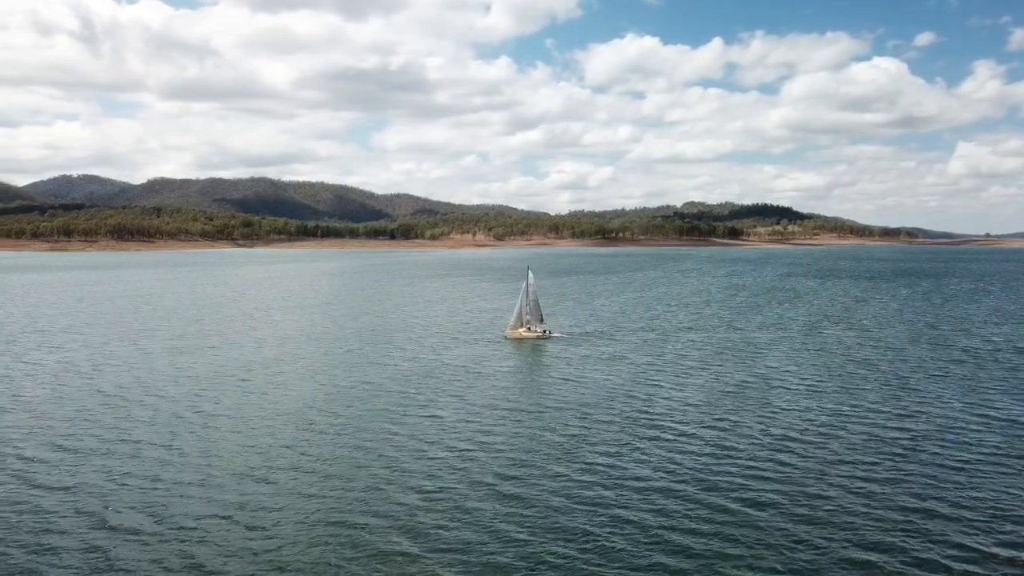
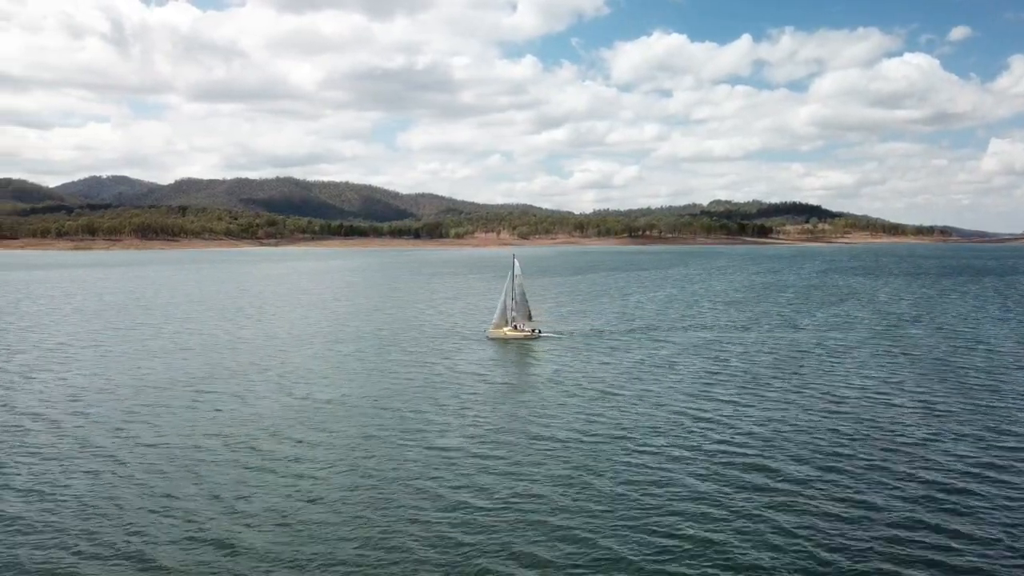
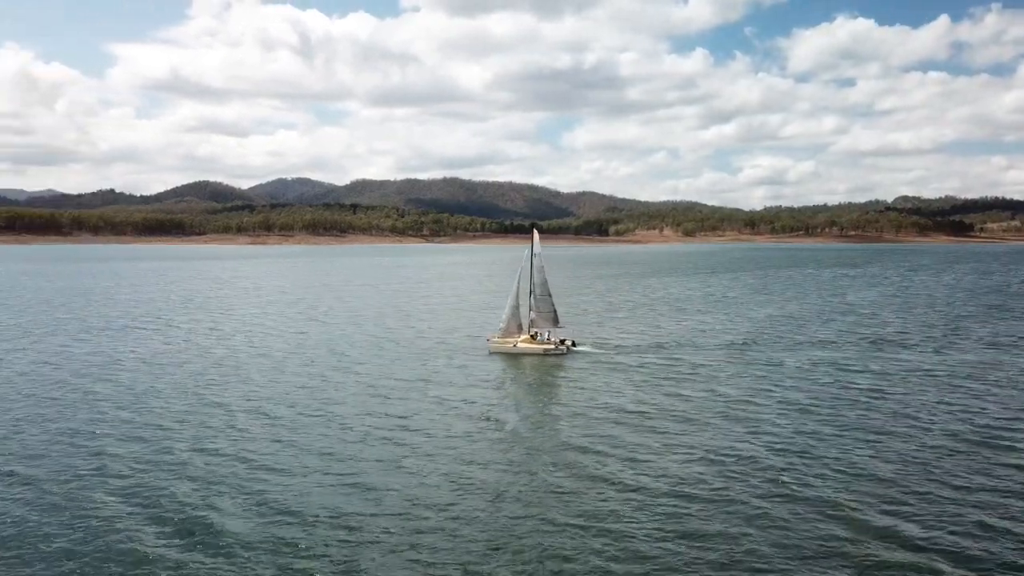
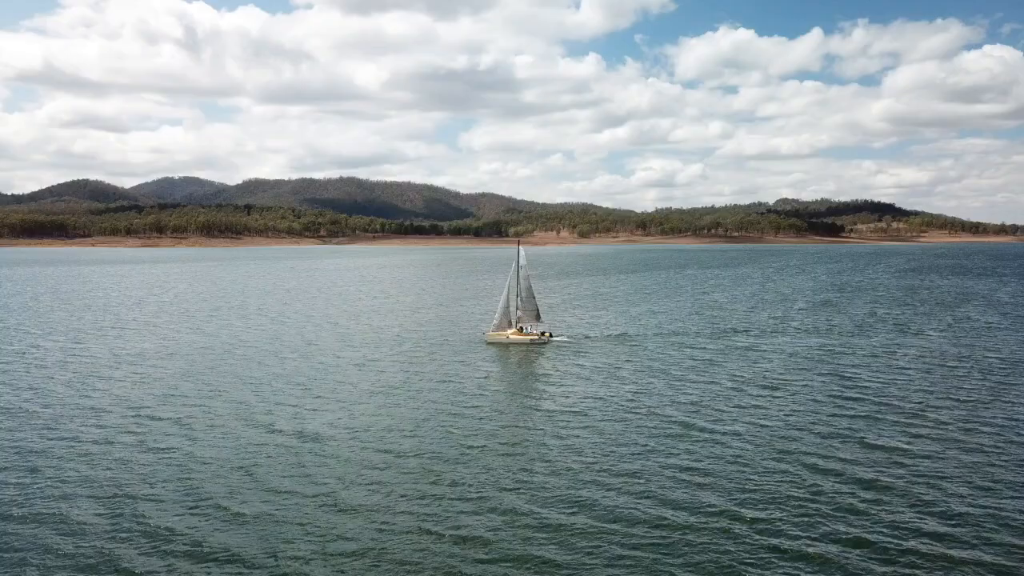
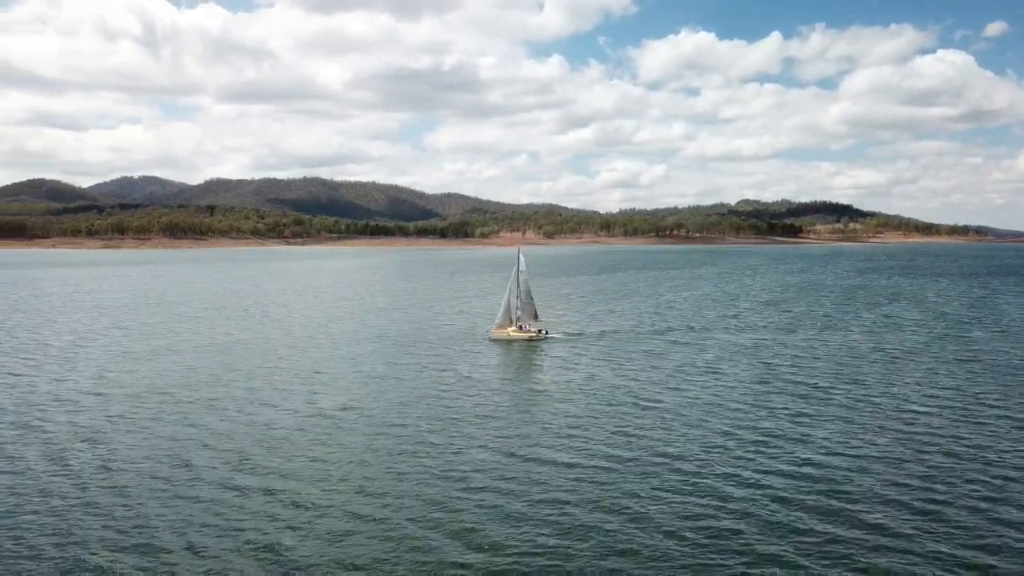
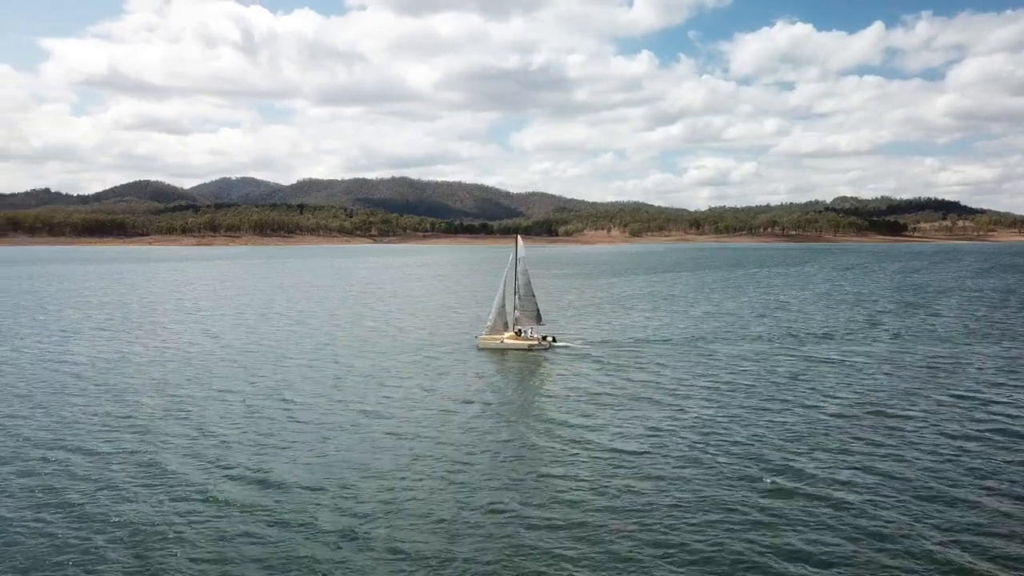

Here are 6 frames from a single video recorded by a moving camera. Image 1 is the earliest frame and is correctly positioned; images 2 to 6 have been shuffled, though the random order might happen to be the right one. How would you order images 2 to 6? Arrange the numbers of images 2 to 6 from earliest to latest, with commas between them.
2, 5, 4, 6, 3
